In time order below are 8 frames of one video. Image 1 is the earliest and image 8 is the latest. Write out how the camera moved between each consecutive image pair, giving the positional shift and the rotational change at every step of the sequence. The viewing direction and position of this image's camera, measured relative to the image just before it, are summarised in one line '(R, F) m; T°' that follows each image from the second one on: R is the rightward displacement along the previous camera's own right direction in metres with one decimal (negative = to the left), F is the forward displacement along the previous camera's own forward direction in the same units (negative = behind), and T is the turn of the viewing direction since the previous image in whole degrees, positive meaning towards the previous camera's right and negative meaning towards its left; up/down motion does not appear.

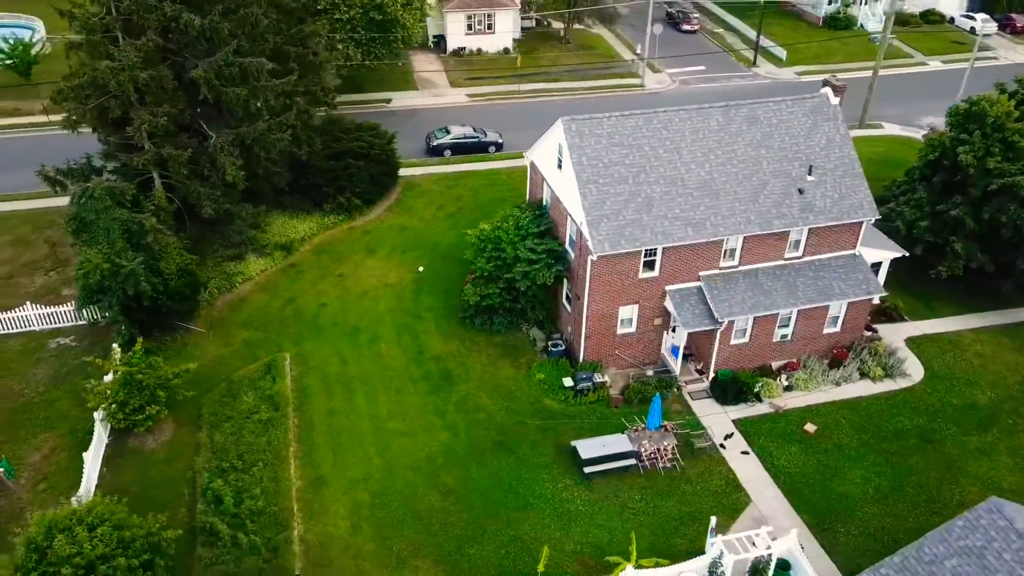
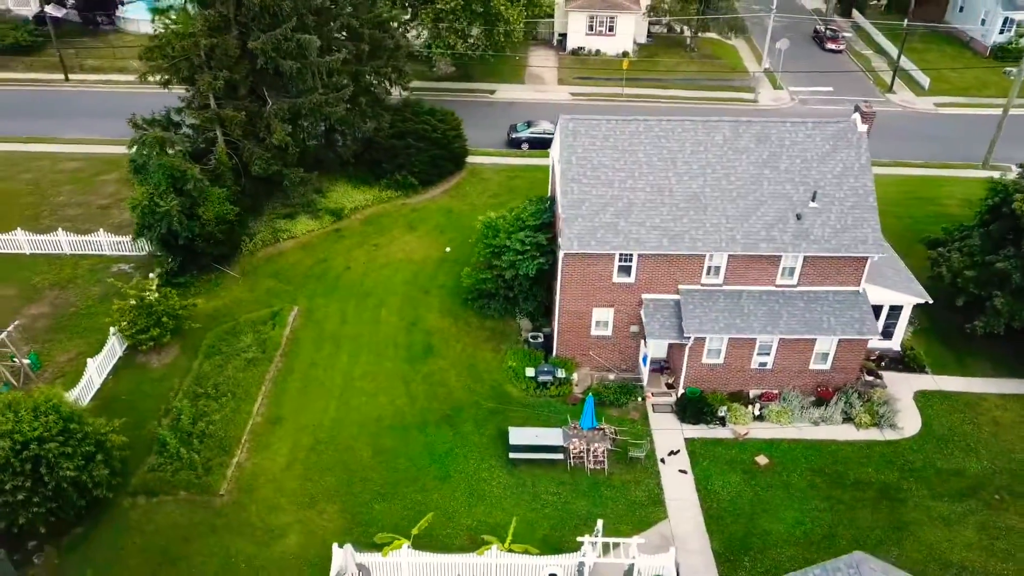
(+6.1, -0.2) m; -12°
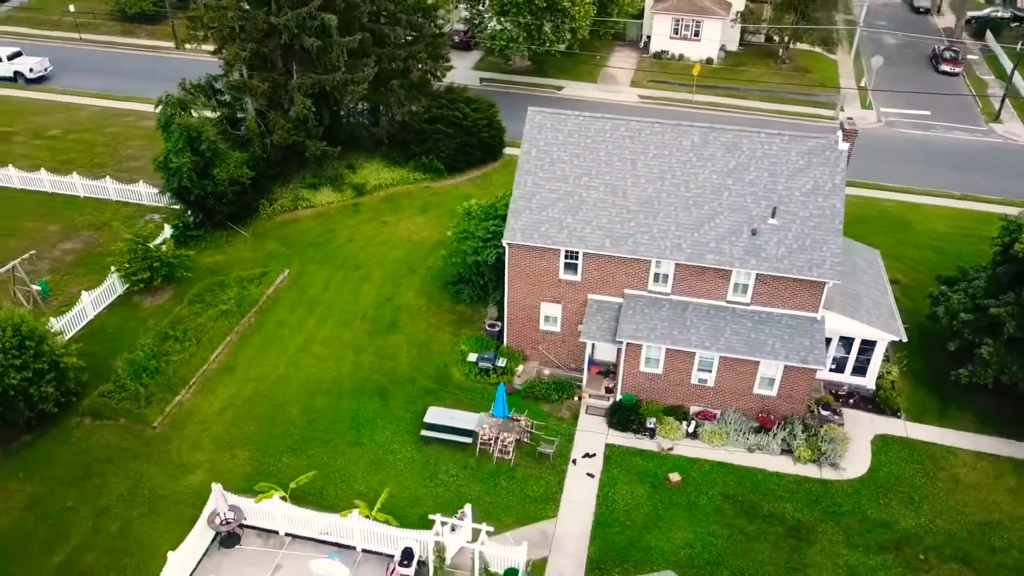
(+5.9, +0.3) m; -10°
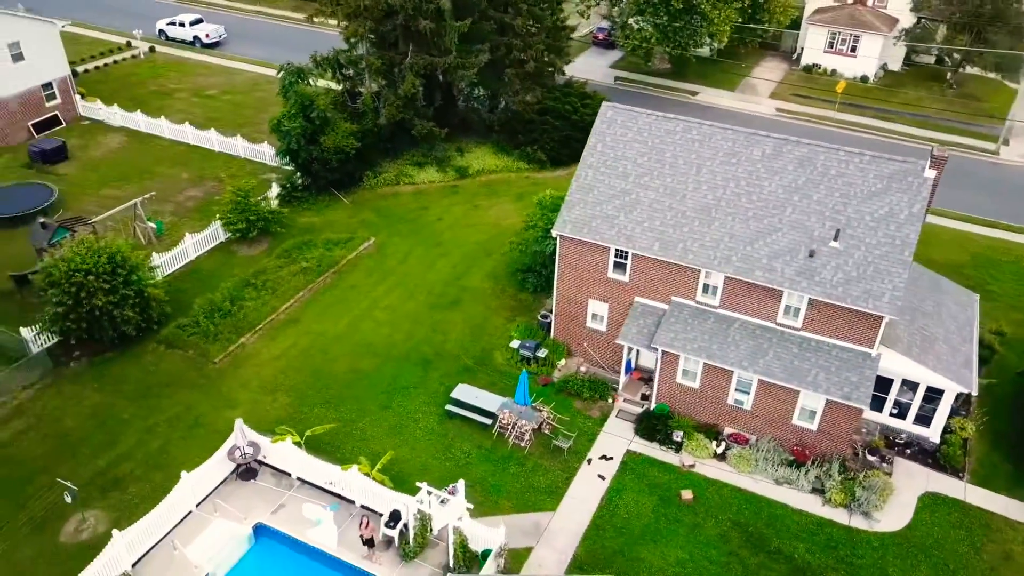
(+3.5, +0.2) m; -11°
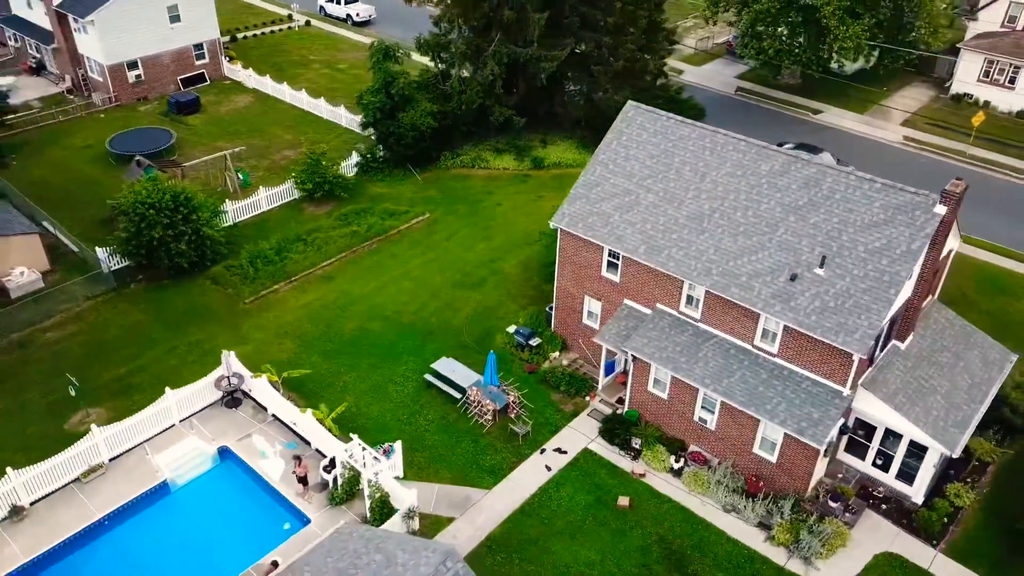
(+5.5, +0.1) m; -13°
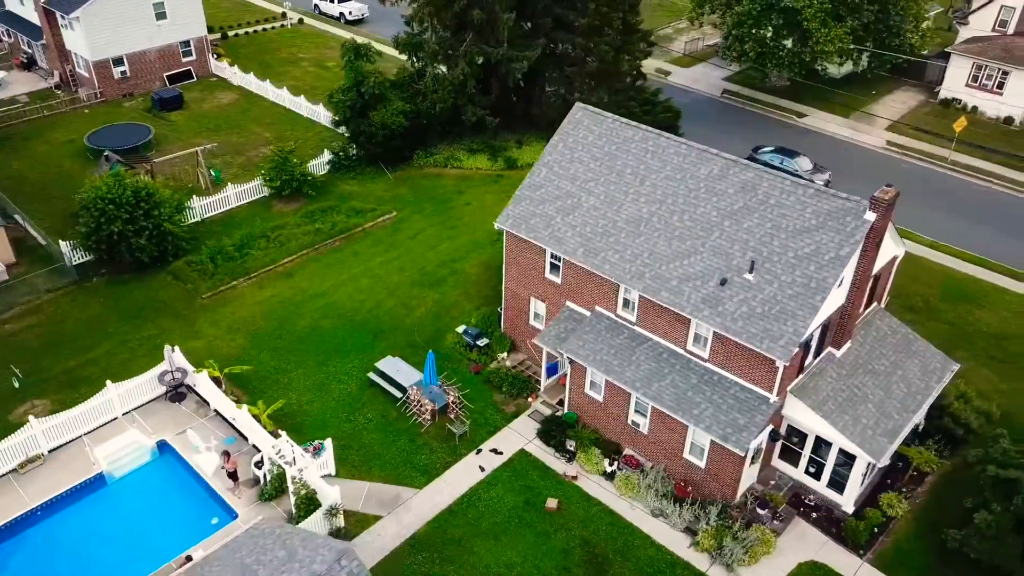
(+2.3, 0.0) m; -1°
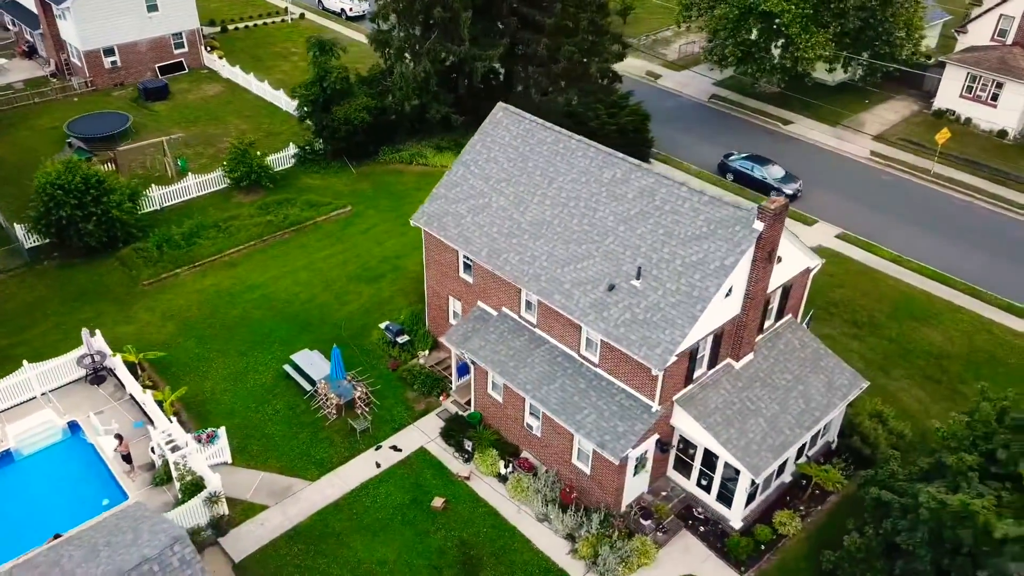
(+3.8, +0.2) m; -3°
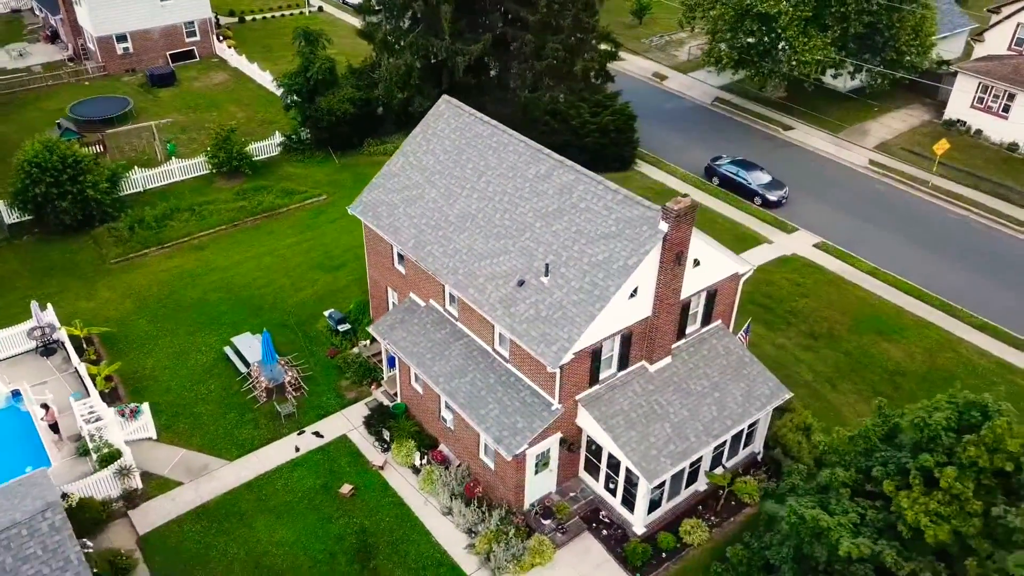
(+3.5, +0.2) m; -4°
